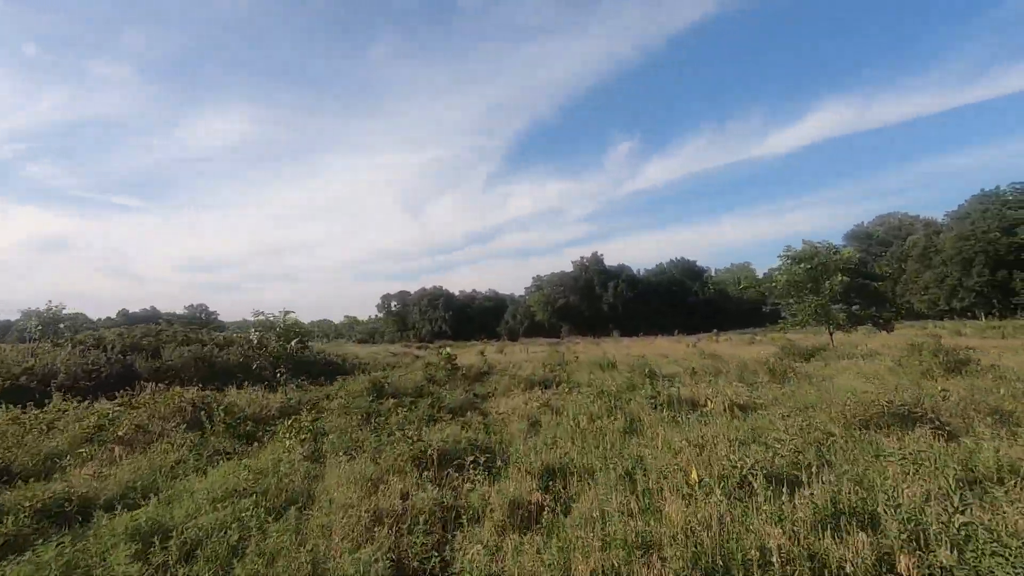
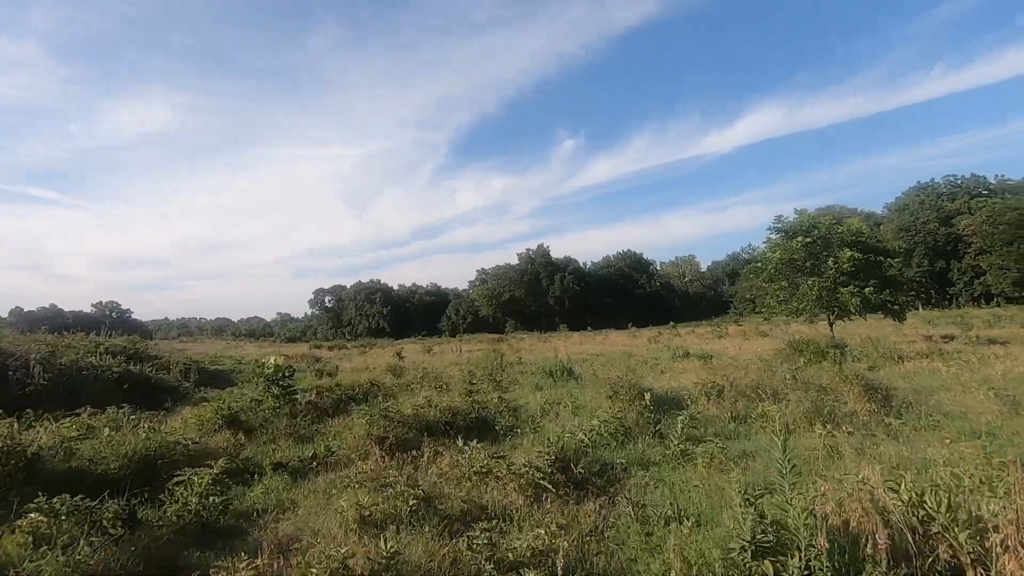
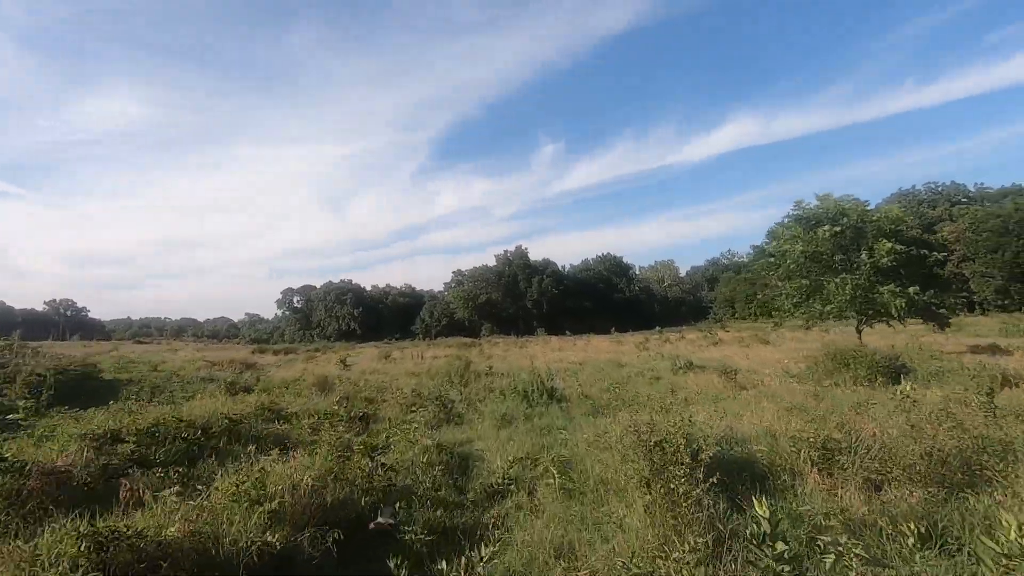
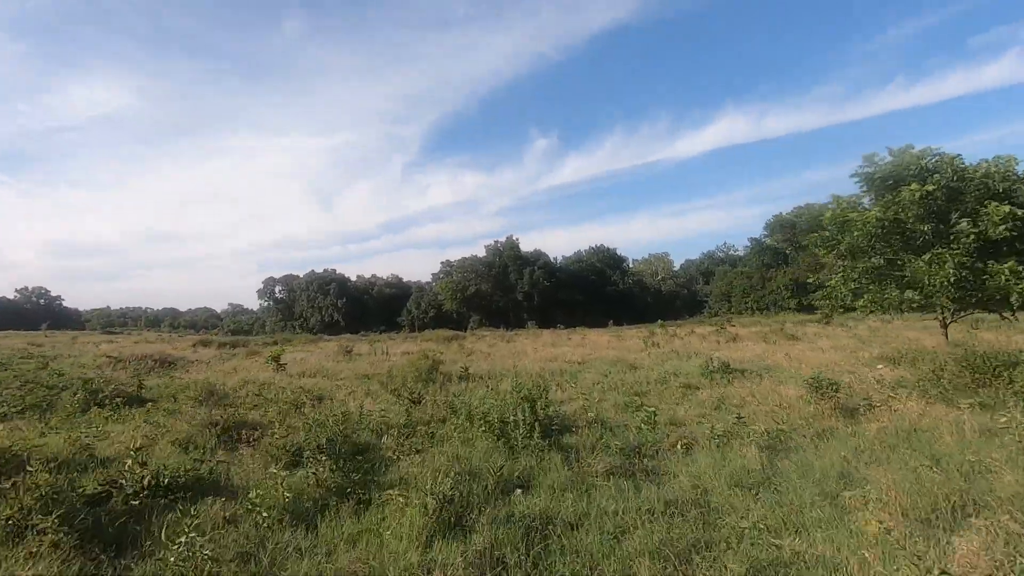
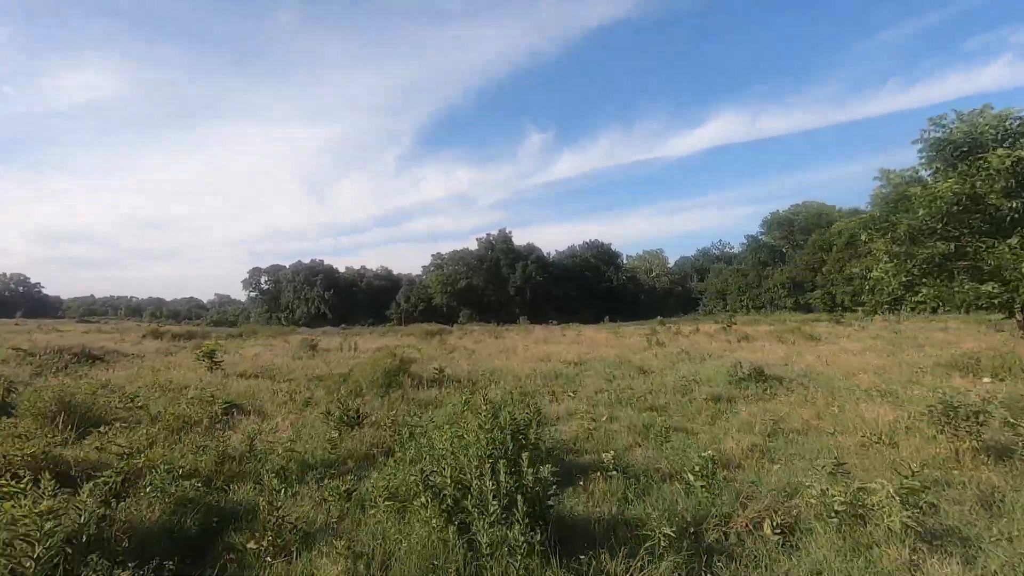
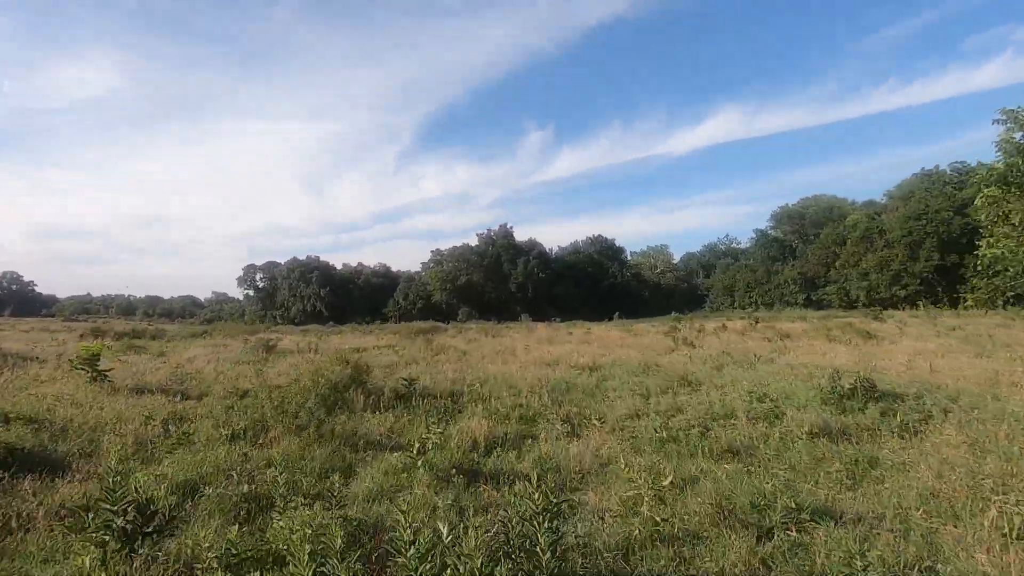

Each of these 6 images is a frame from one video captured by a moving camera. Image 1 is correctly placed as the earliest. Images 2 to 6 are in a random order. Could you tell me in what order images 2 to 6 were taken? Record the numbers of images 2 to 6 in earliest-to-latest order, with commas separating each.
2, 3, 4, 5, 6
